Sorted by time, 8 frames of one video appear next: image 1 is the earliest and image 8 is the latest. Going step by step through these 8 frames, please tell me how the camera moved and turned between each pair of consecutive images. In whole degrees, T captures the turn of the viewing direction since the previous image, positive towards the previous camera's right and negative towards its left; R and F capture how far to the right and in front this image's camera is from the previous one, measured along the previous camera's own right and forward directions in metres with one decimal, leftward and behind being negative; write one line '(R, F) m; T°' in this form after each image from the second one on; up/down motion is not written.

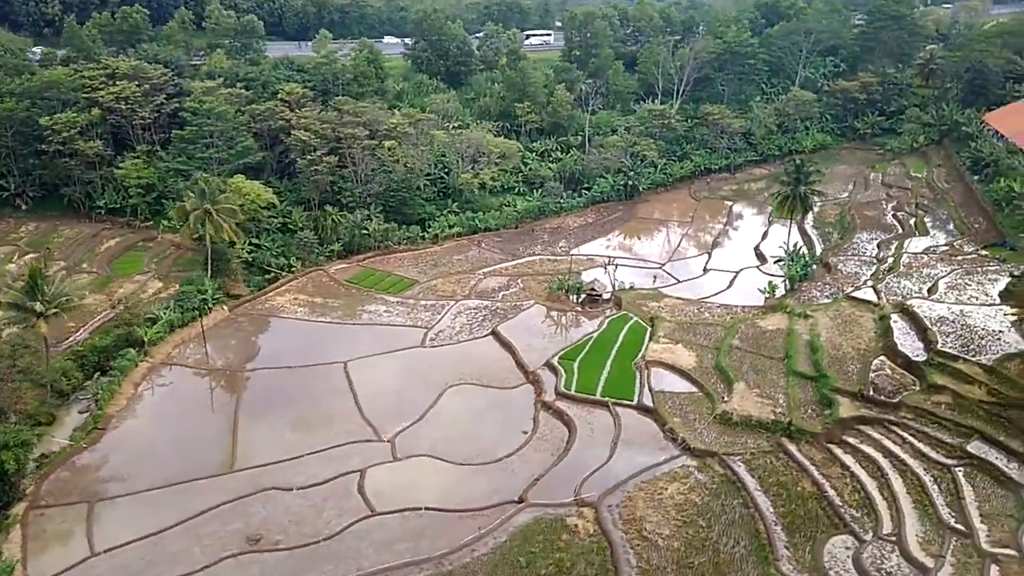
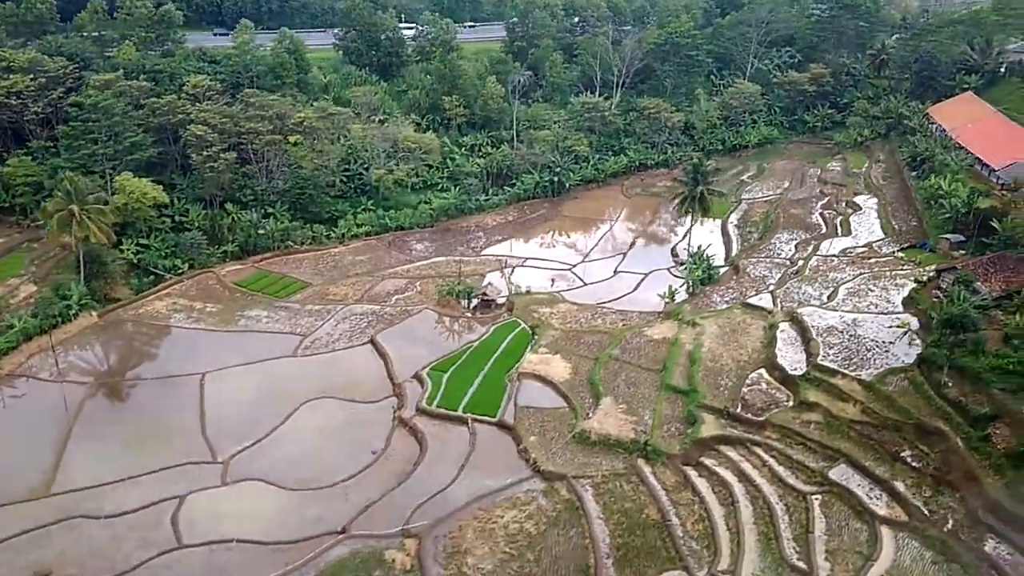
(+4.8, +1.7) m; 0°
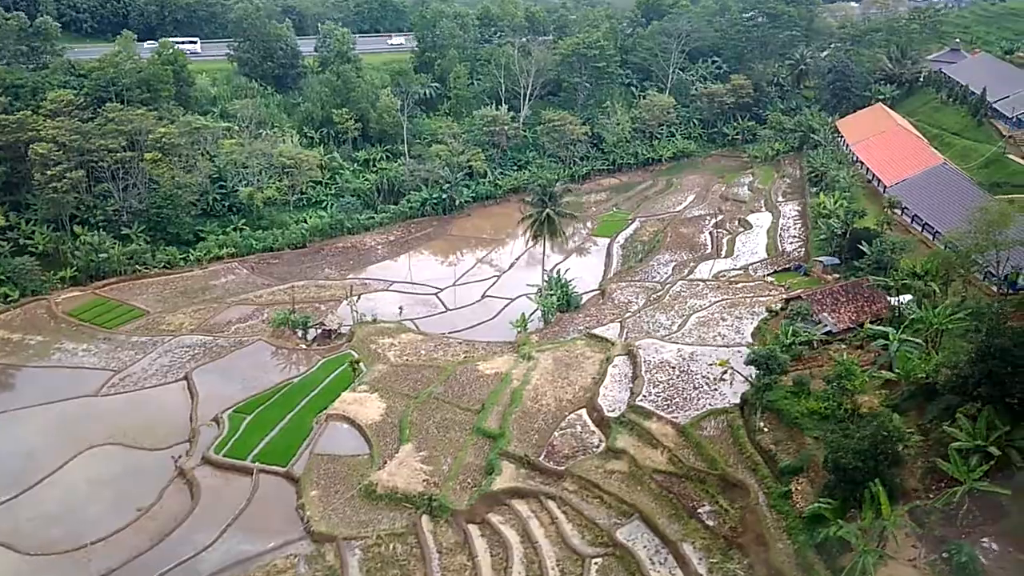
(+5.9, +2.2) m; +1°
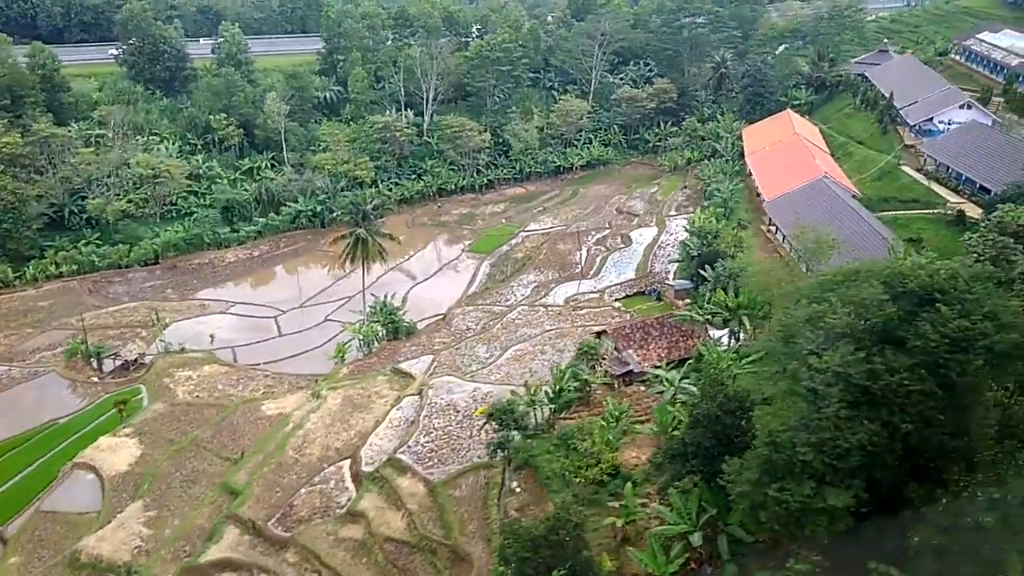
(+6.9, +2.7) m; -1°
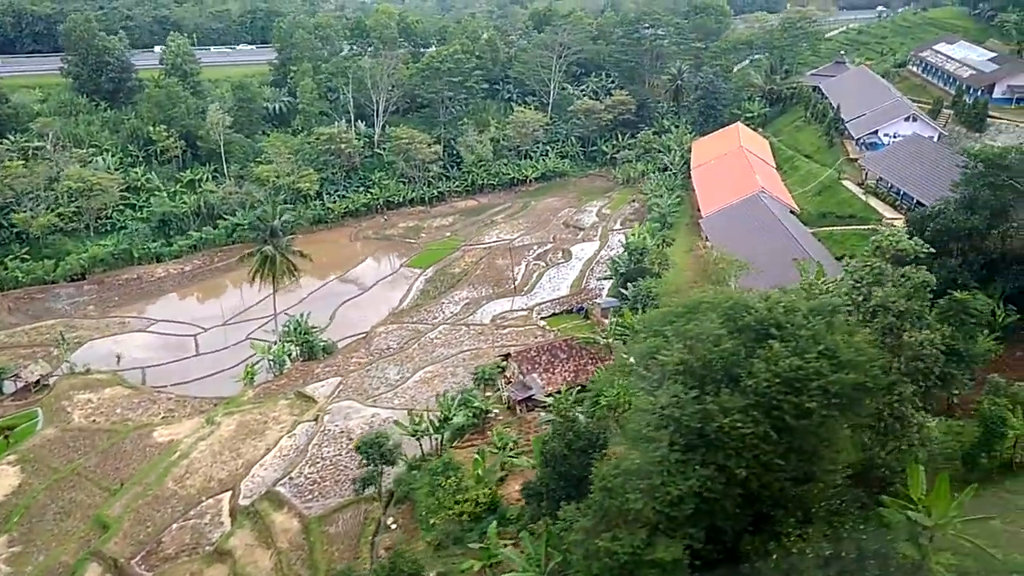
(+2.7, +1.0) m; 0°
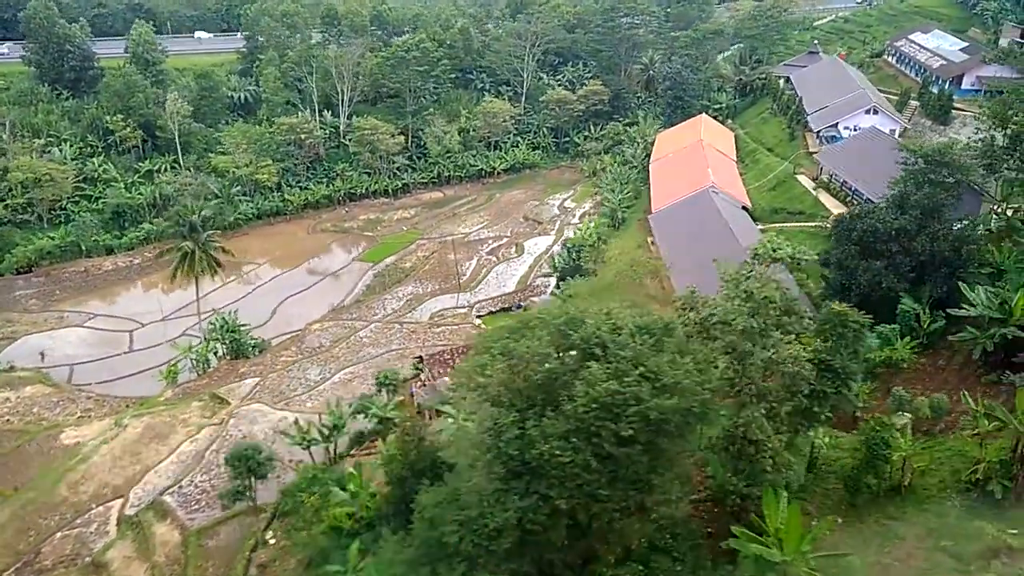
(+2.6, +0.8) m; -1°
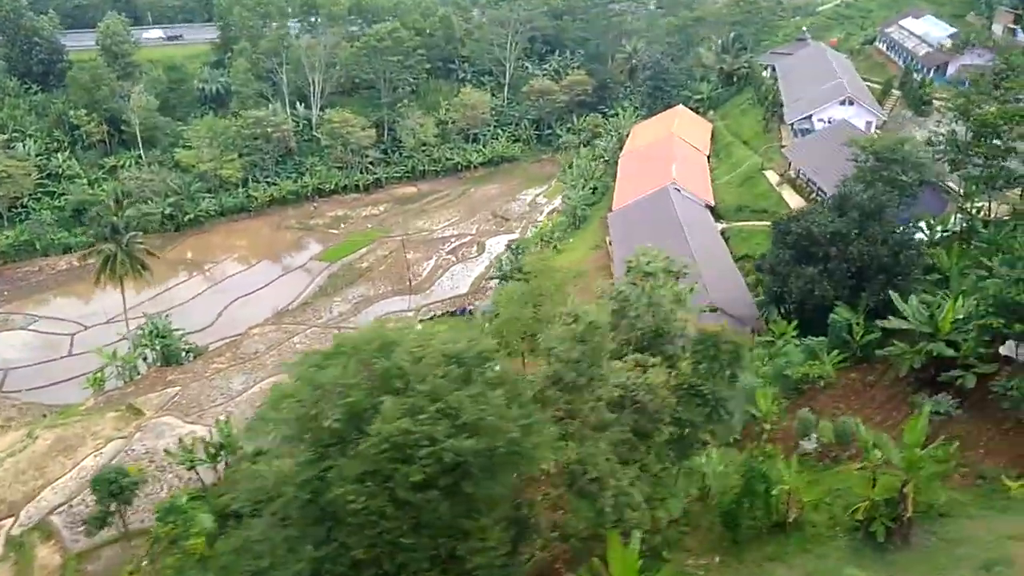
(+2.6, +1.3) m; -1°
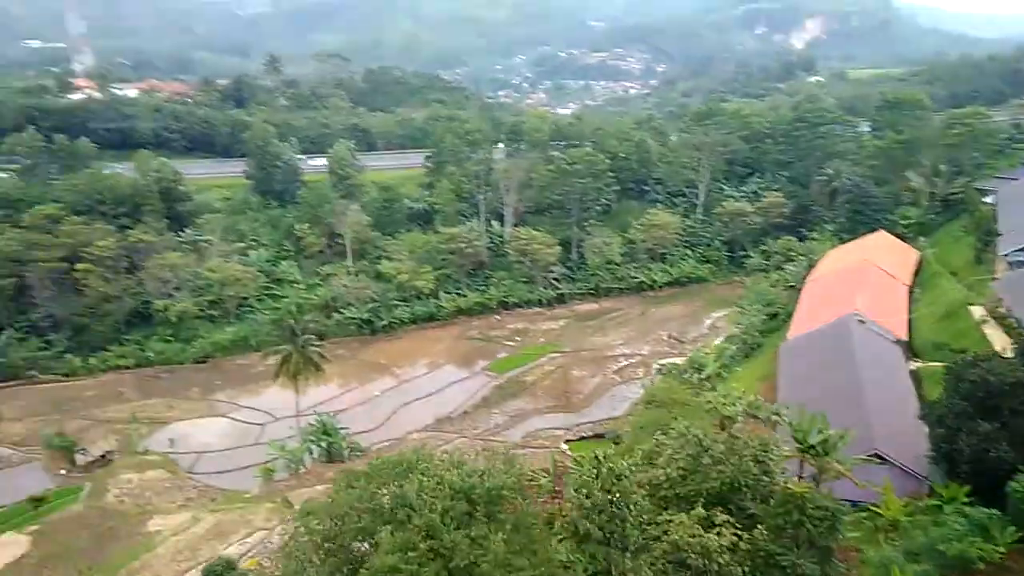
(+2.0, +0.6) m; -16°
